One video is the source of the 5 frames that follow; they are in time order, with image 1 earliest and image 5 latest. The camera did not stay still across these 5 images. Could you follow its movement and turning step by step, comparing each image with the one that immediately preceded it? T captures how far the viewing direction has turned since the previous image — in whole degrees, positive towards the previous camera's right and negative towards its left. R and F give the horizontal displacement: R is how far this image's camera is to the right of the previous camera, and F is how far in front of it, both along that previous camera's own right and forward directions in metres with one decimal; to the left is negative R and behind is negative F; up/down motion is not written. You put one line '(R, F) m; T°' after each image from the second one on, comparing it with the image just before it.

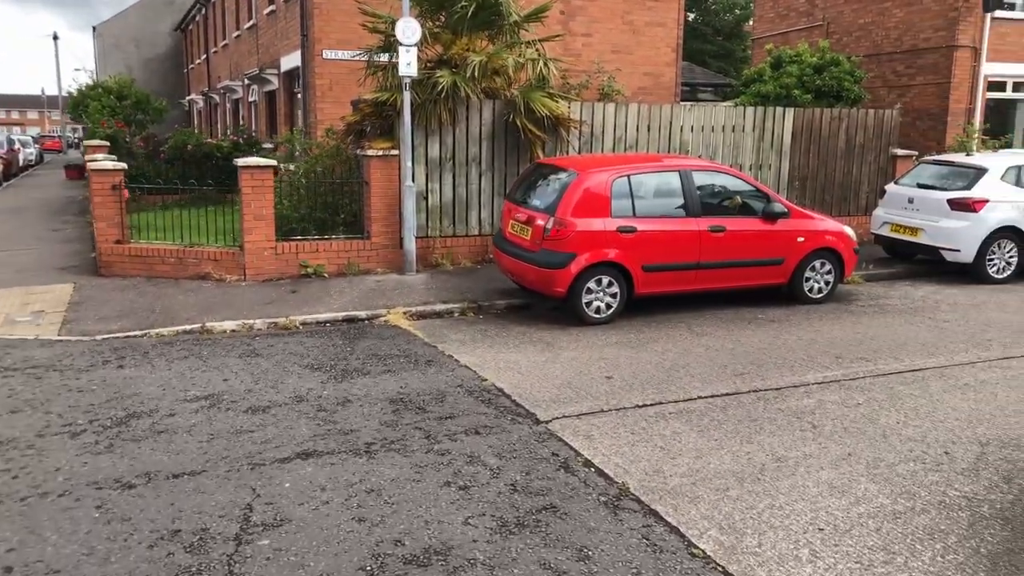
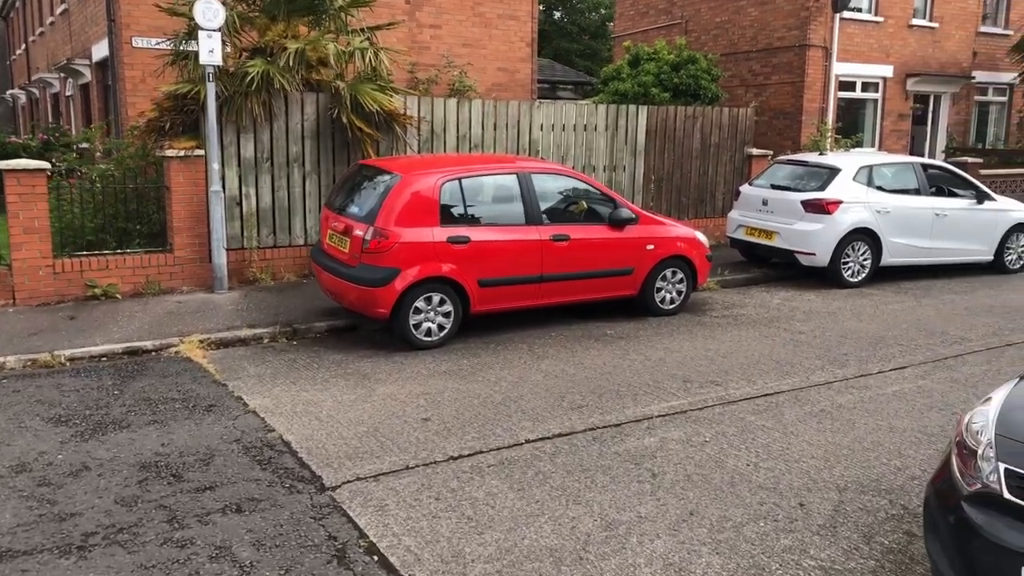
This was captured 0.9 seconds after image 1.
(+0.5, +1.0) m; +8°
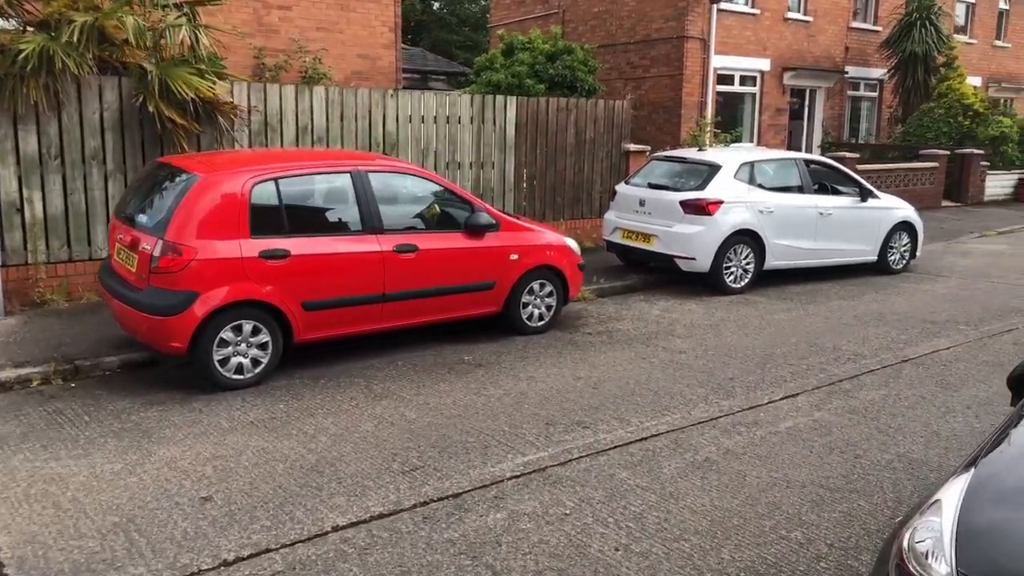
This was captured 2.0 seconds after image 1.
(+0.4, +1.1) m; +7°
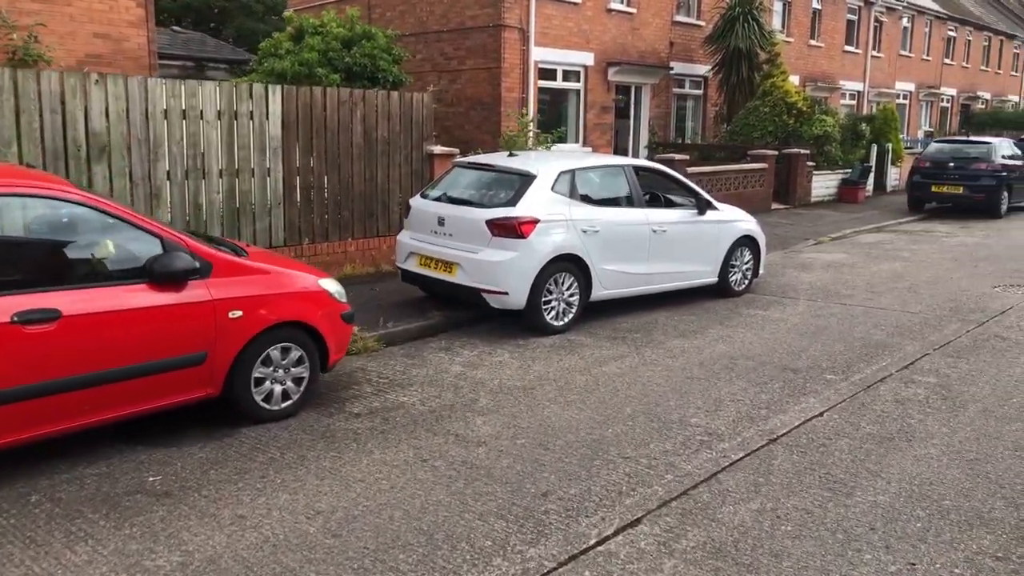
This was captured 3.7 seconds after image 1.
(+0.7, +2.0) m; +11°
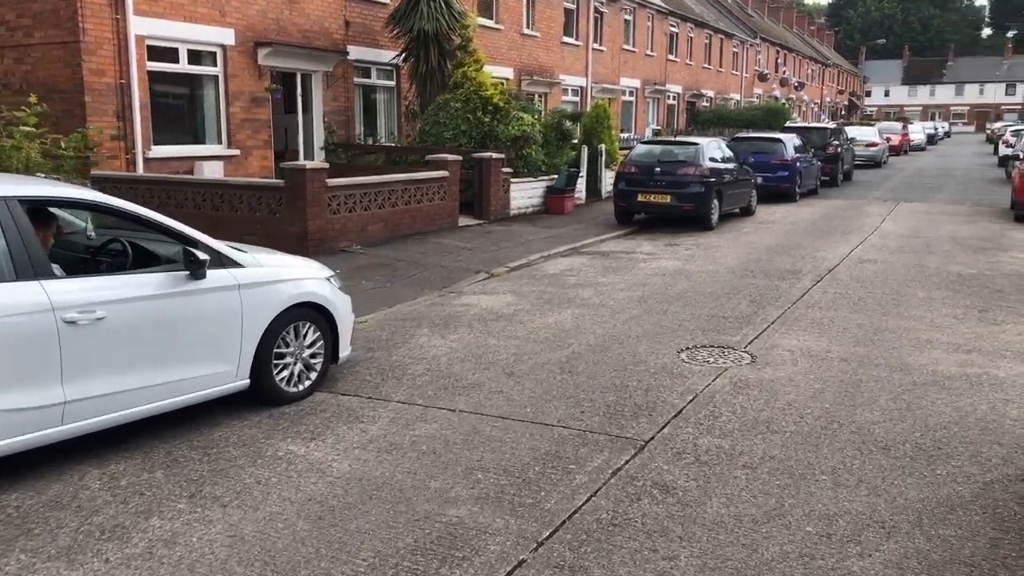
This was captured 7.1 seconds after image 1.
(+2.4, +3.4) m; +15°
